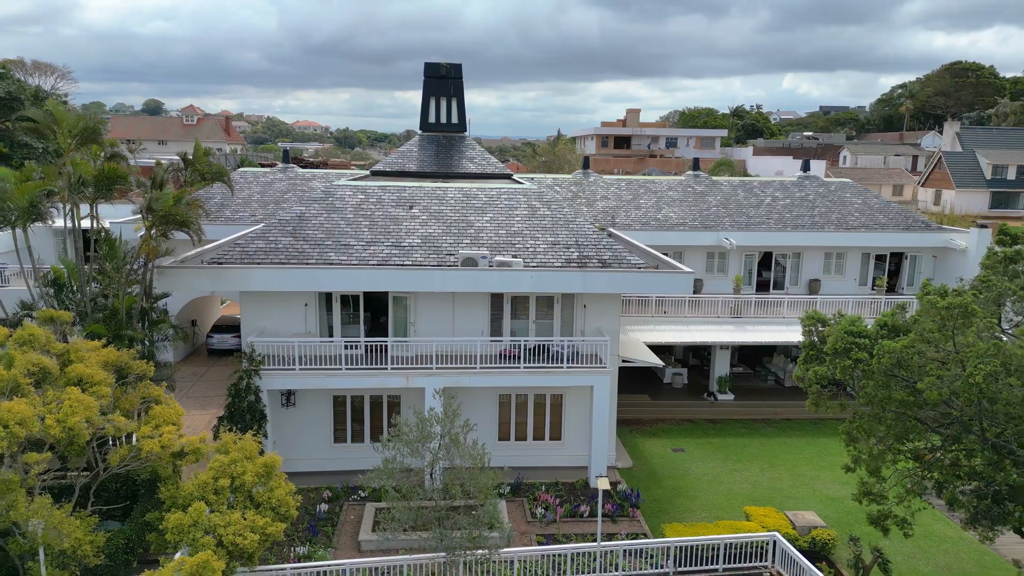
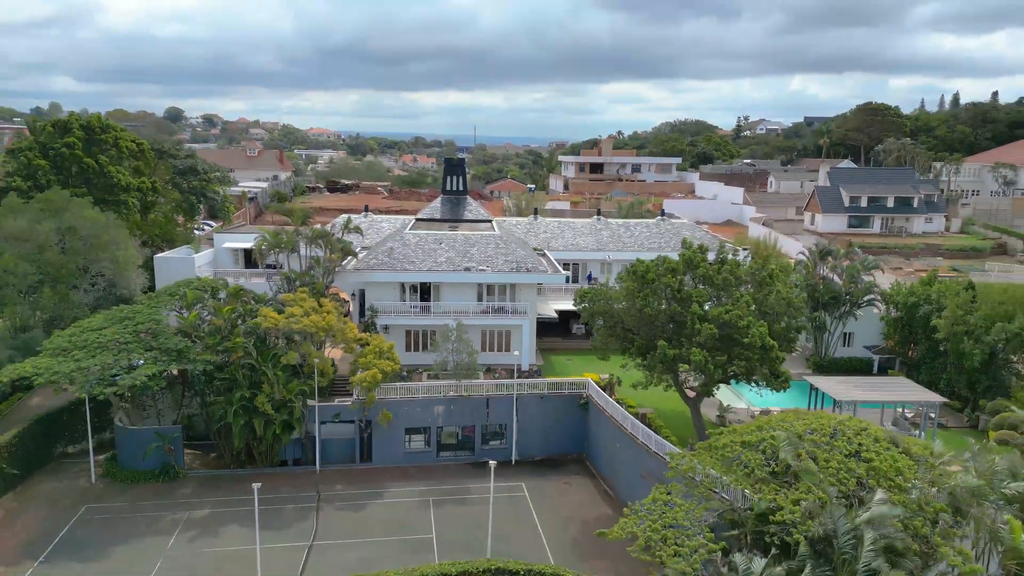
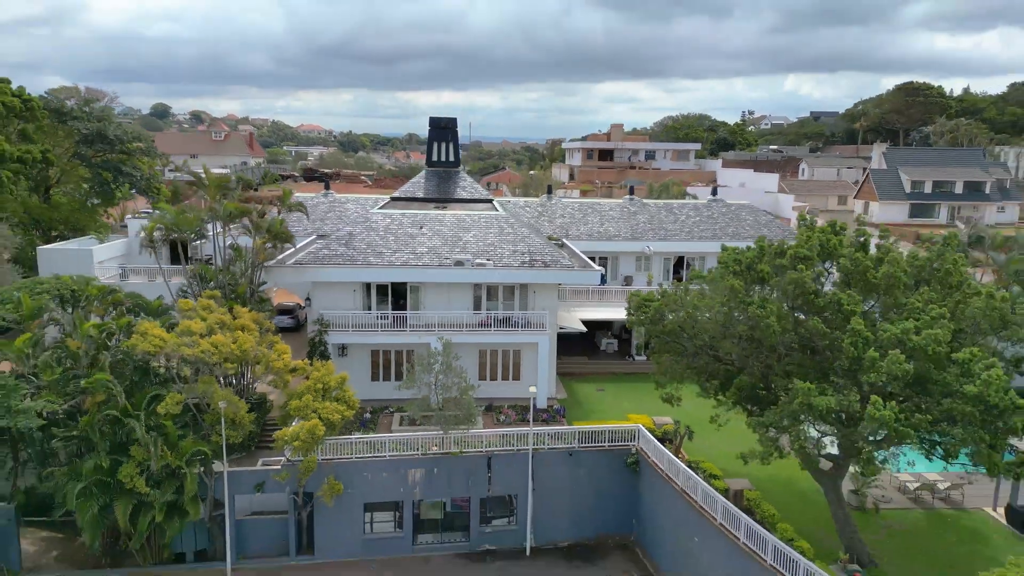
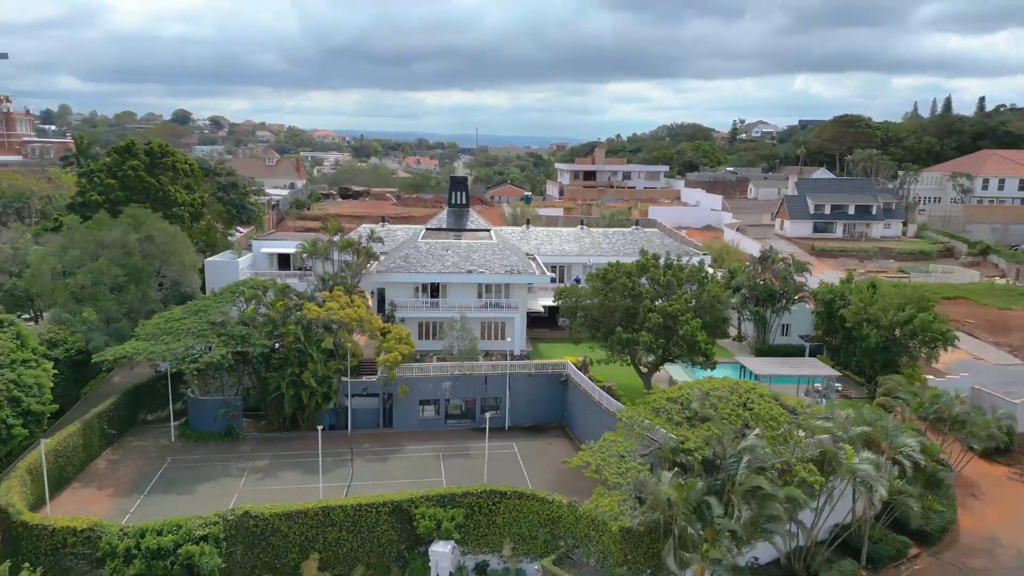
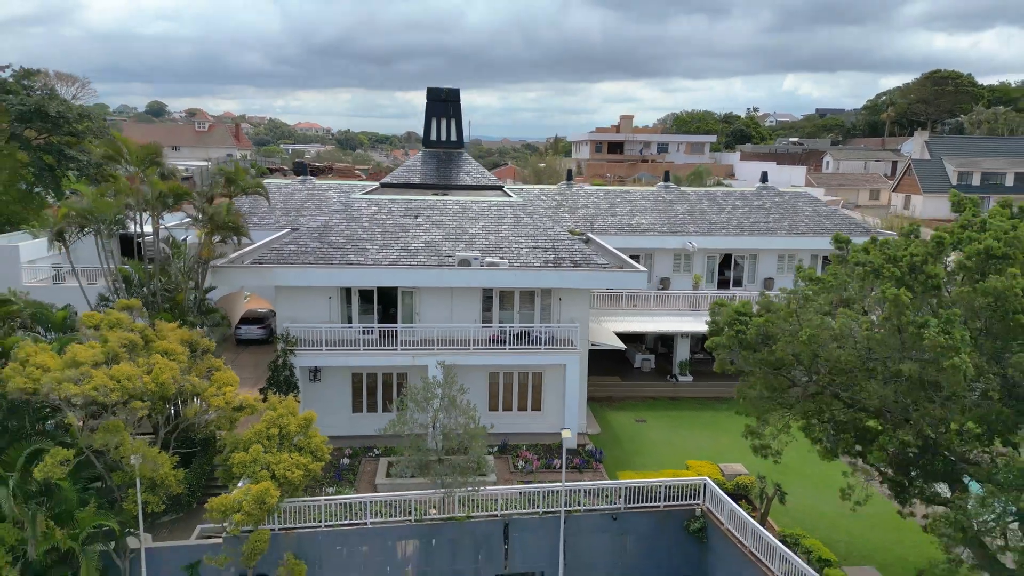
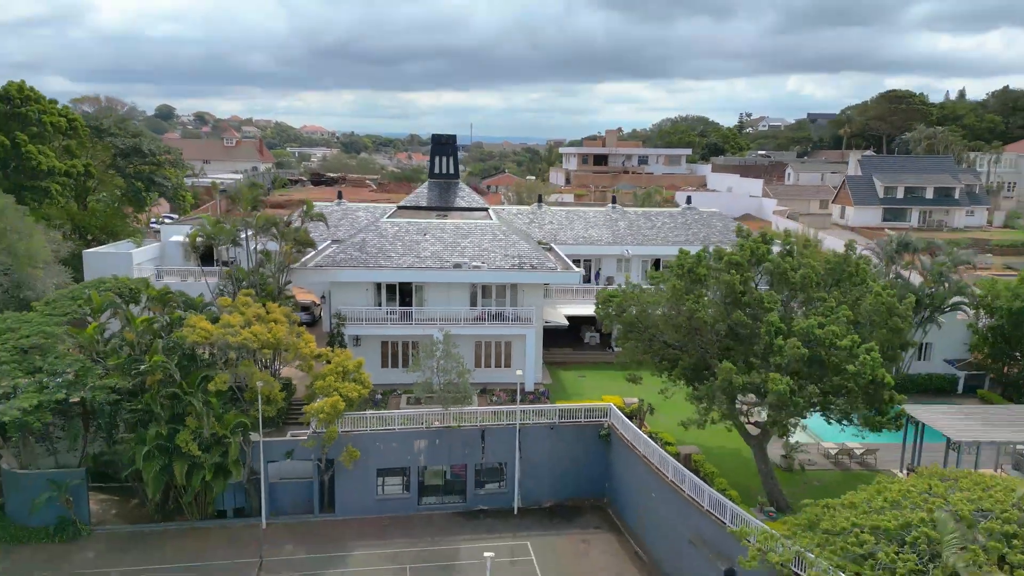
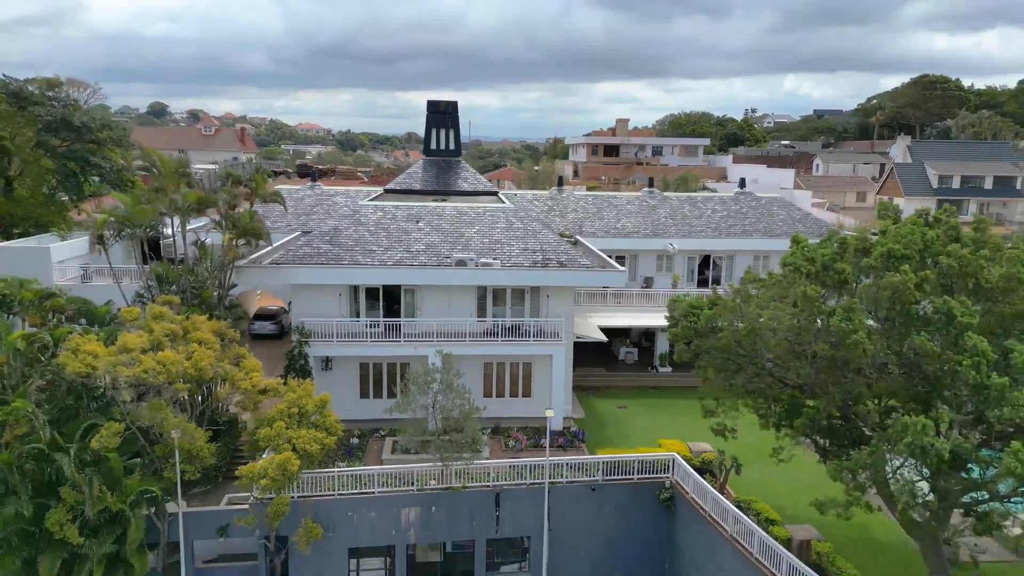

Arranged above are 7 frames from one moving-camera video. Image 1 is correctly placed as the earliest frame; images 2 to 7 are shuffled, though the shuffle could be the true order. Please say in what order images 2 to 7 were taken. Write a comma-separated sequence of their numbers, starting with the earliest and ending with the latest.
5, 7, 3, 6, 2, 4
